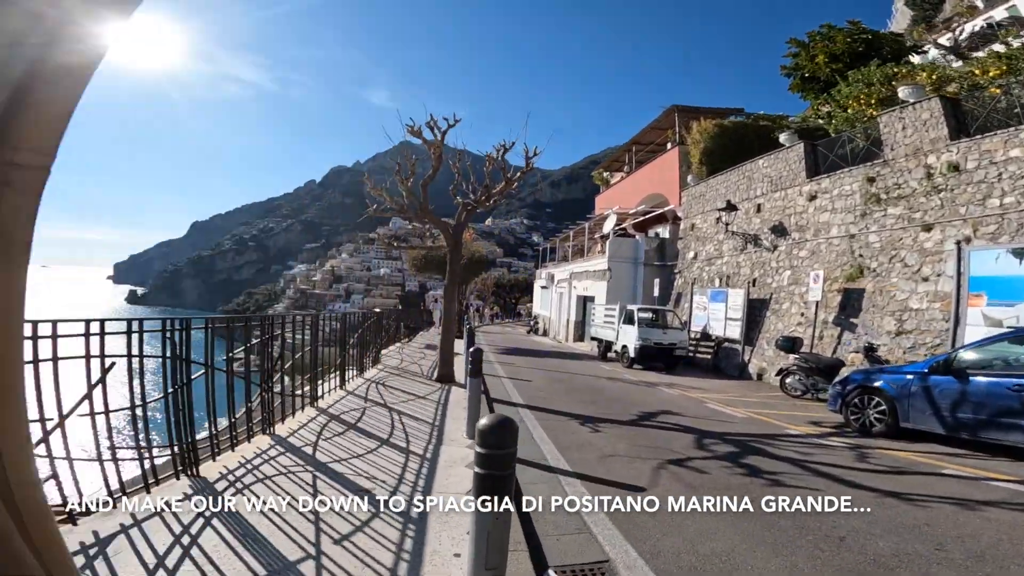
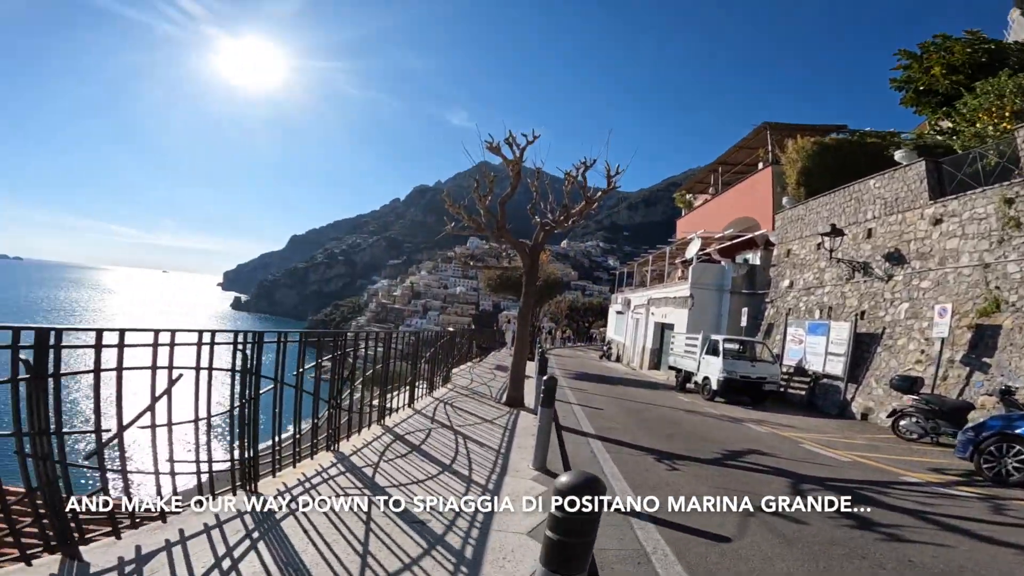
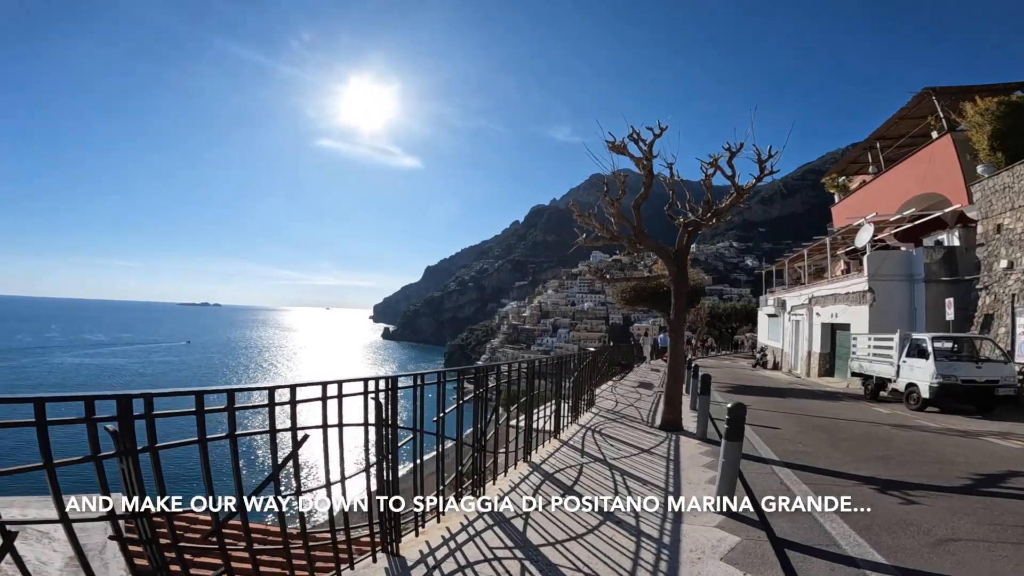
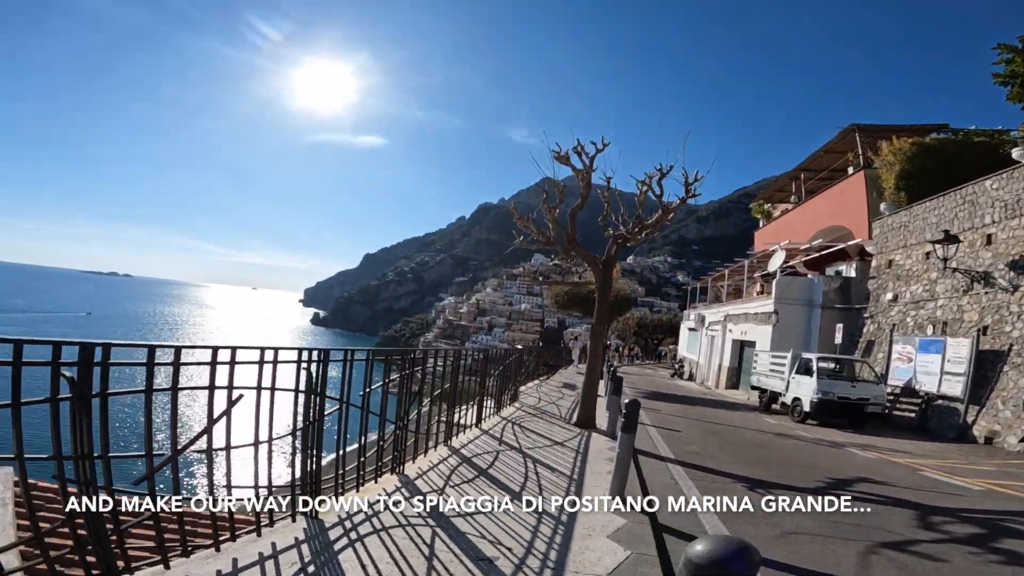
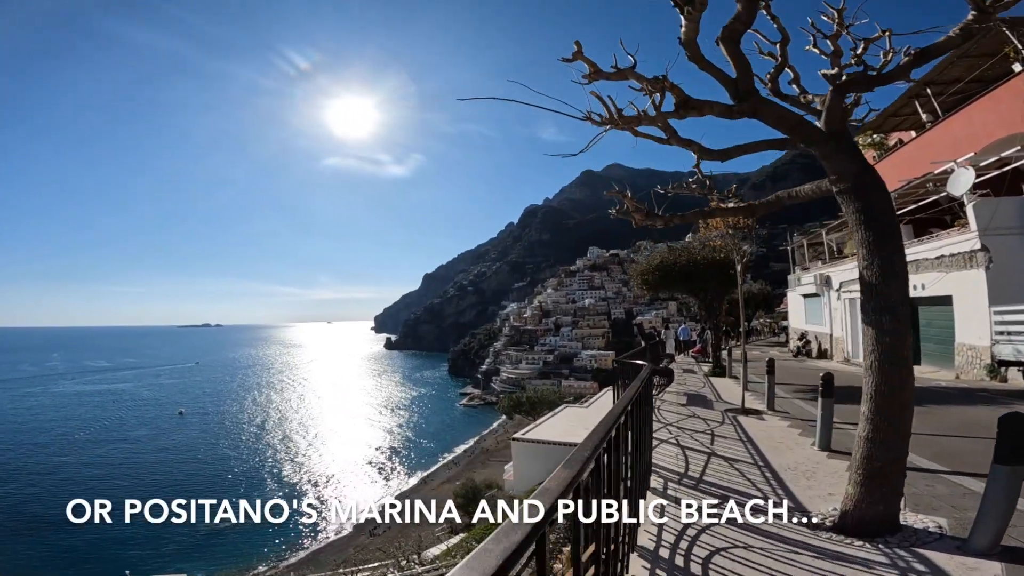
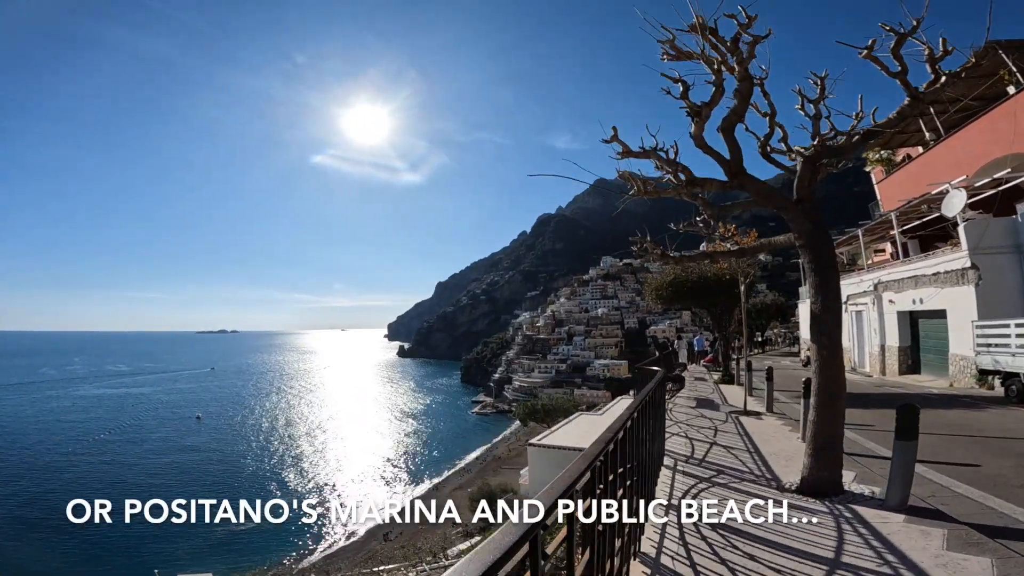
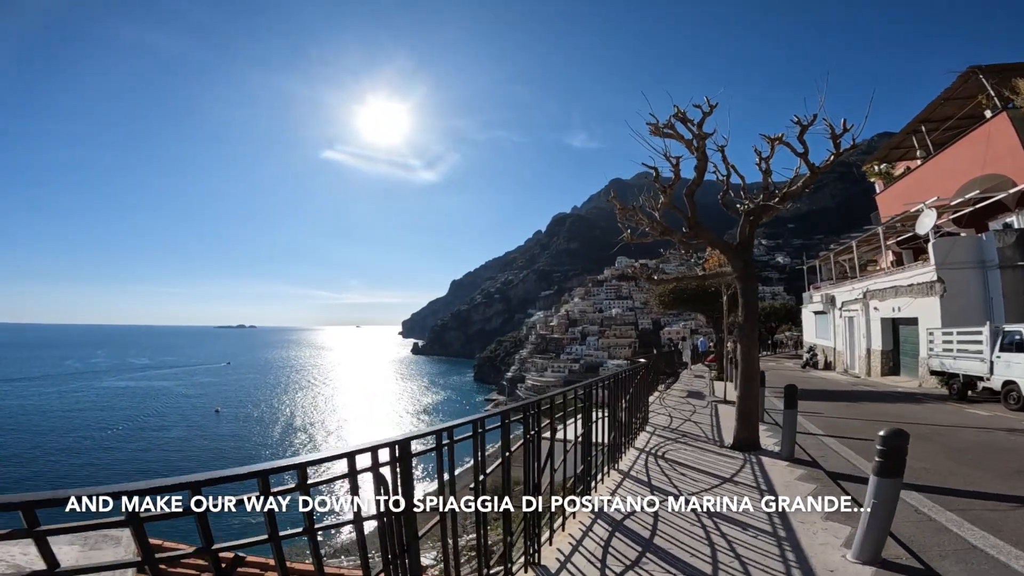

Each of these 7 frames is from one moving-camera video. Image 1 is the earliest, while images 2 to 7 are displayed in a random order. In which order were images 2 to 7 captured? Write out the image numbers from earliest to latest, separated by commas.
2, 4, 3, 7, 6, 5
